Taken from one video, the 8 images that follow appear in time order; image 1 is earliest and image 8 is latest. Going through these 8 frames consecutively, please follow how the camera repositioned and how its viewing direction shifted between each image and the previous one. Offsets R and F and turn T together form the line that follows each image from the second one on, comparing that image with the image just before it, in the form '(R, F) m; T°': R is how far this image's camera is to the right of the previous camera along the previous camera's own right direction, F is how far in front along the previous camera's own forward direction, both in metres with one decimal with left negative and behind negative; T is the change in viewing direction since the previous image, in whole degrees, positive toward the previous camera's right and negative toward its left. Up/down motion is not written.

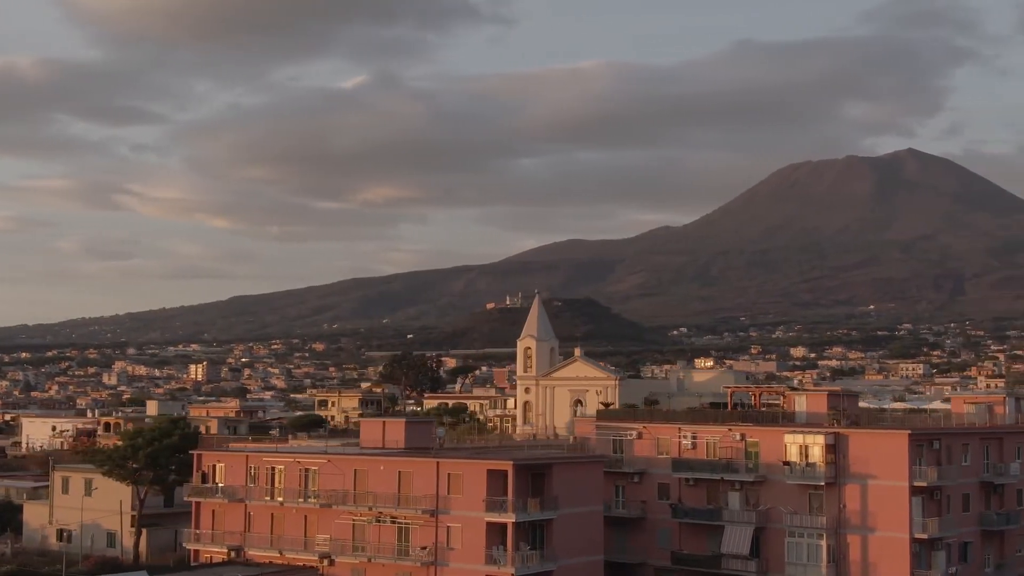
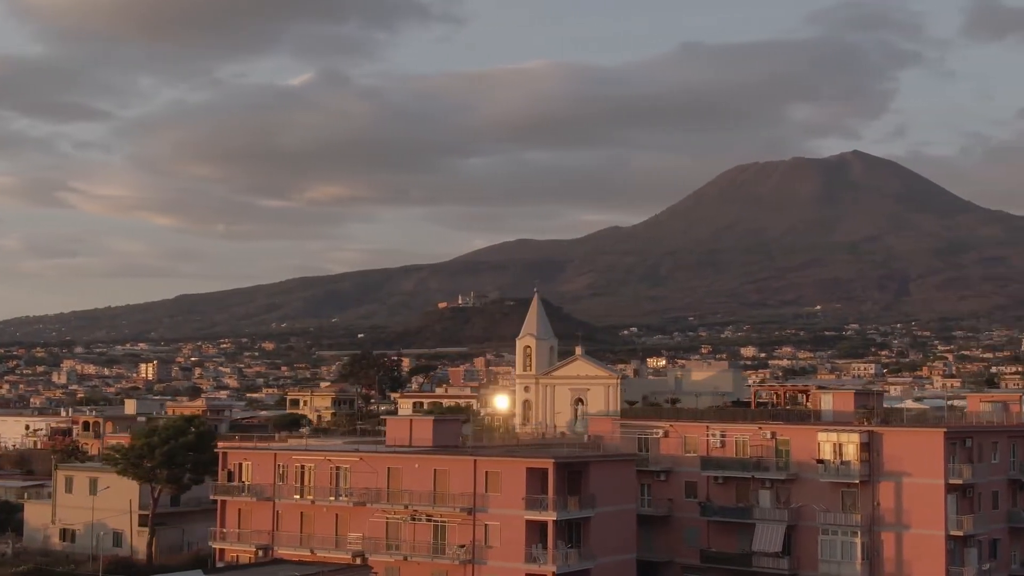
(-3.0, +0.2) m; +2°
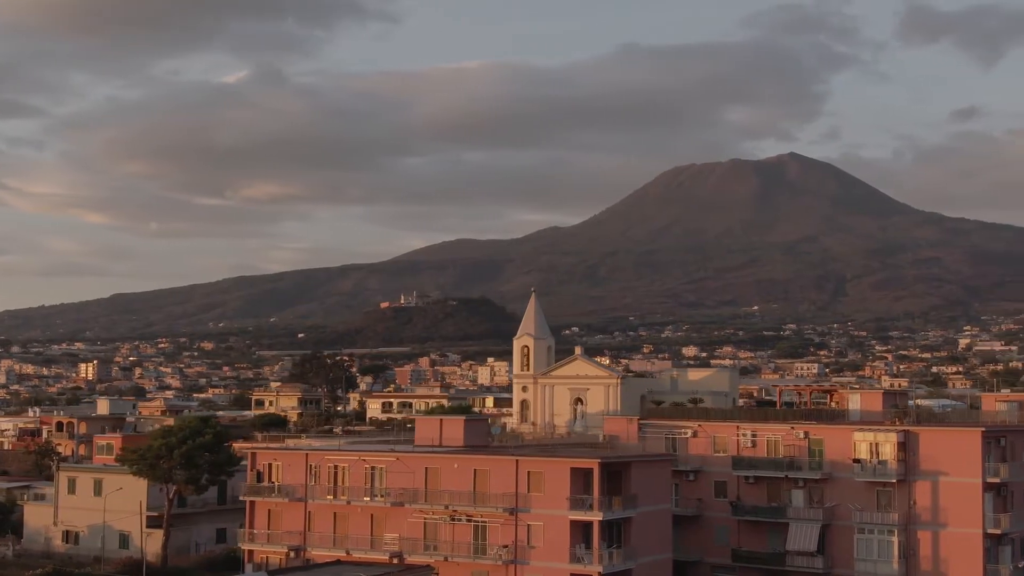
(-3.4, +0.2) m; +2°
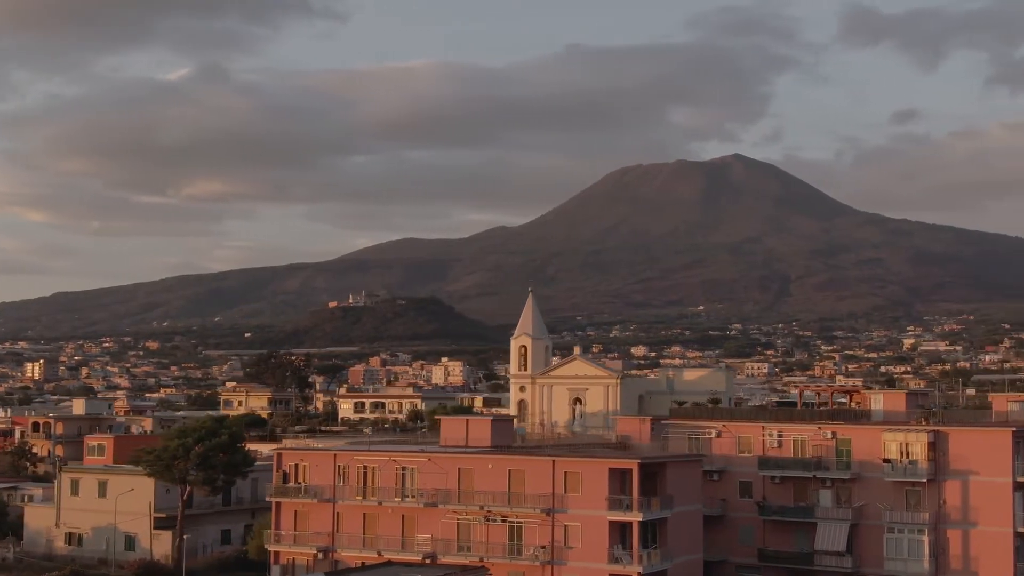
(-3.0, +0.1) m; +2°
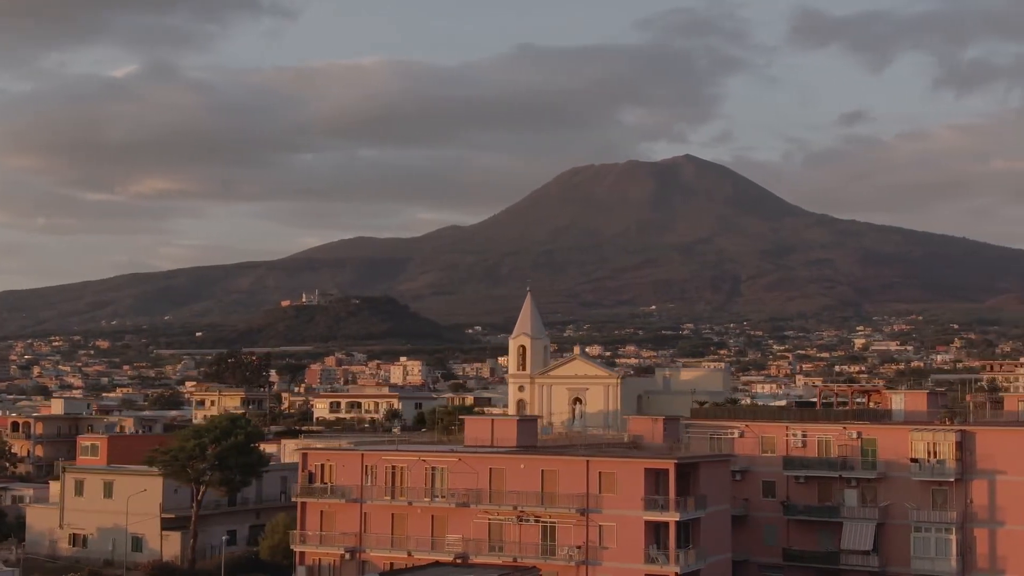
(-2.7, +0.1) m; +2°
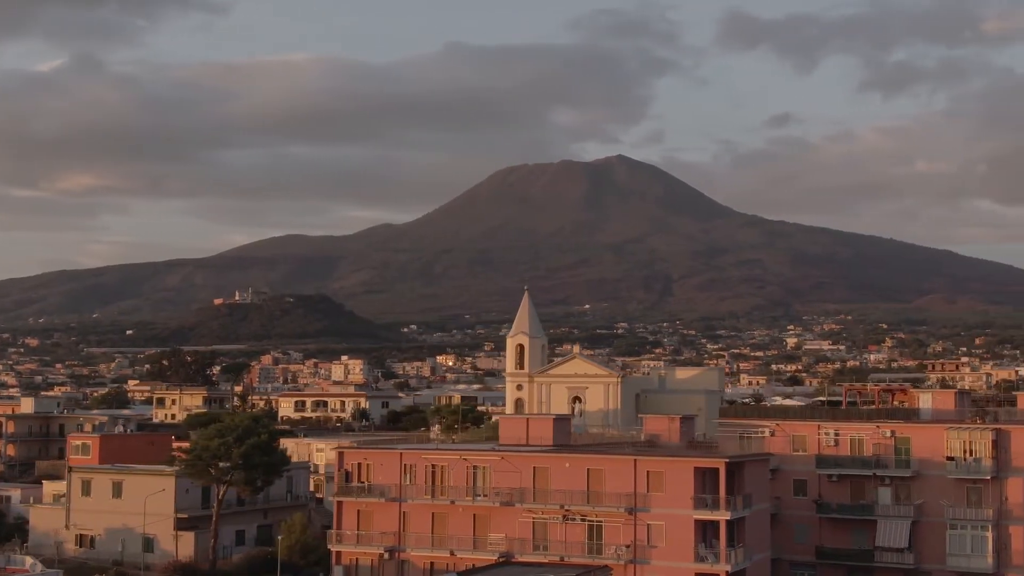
(-3.8, +0.2) m; +3°
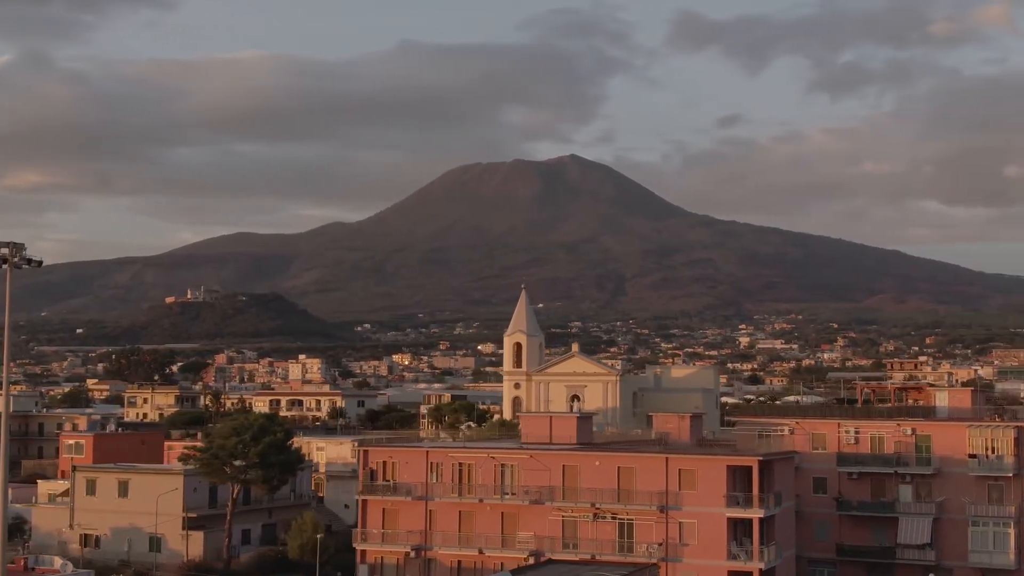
(-2.6, +0.1) m; +2°
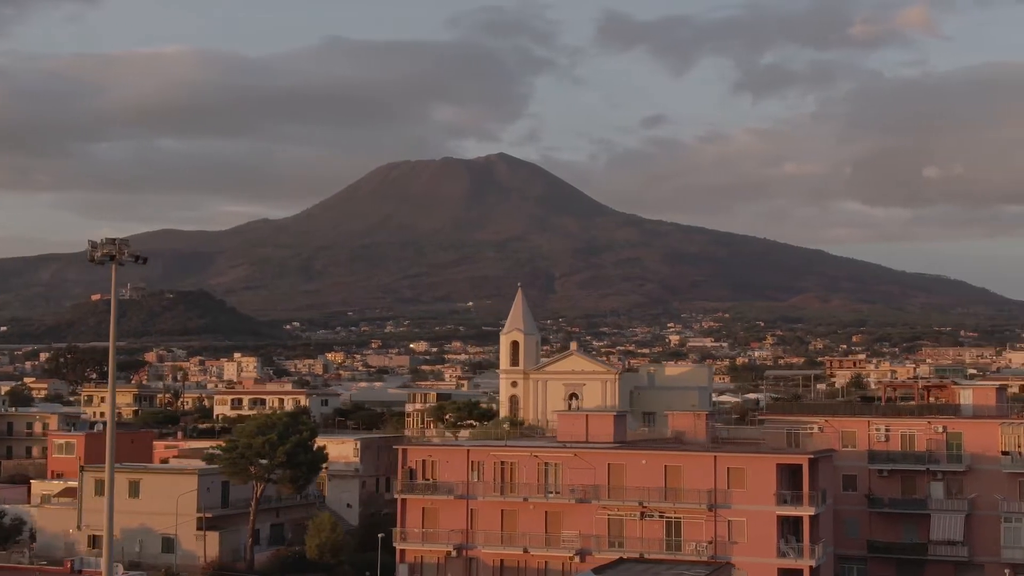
(-4.0, +0.2) m; +3°
